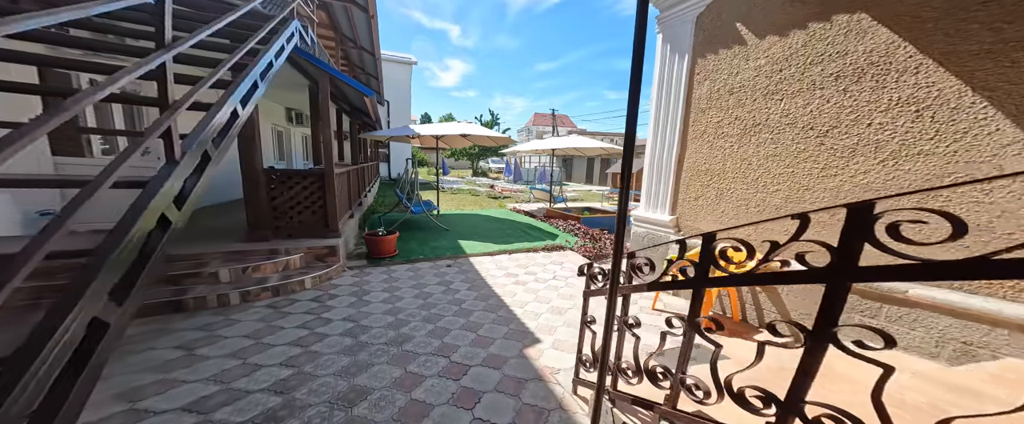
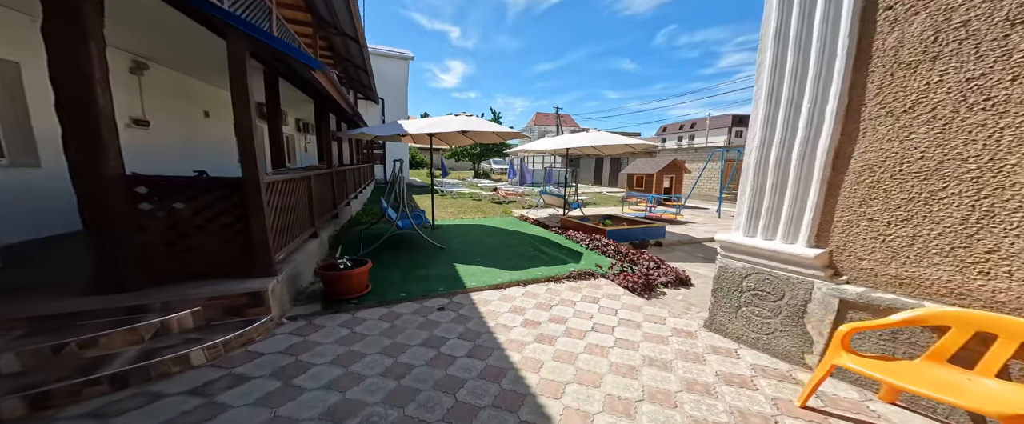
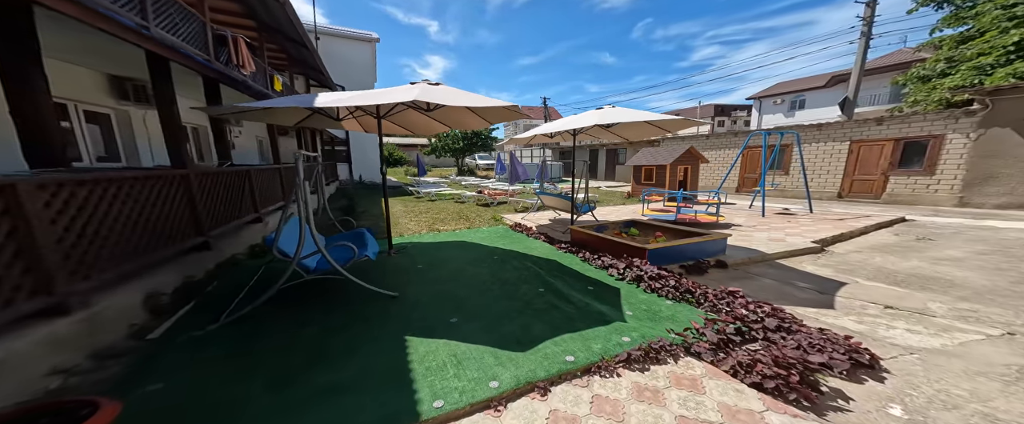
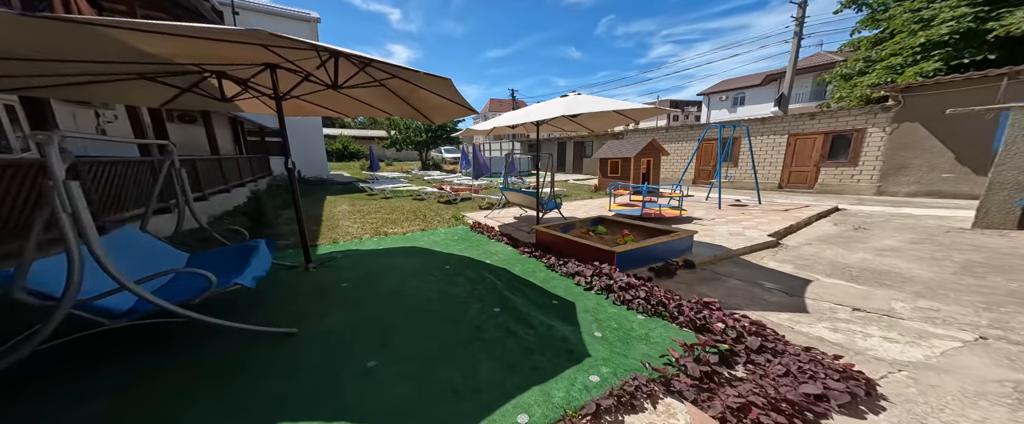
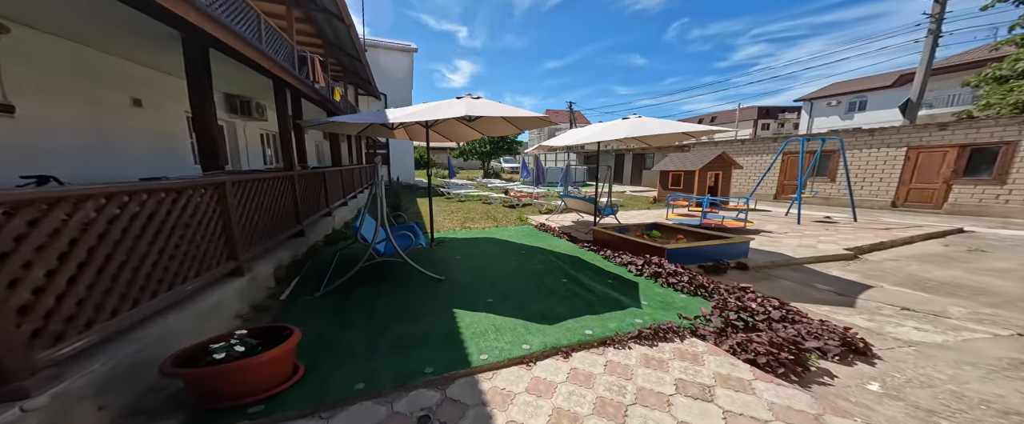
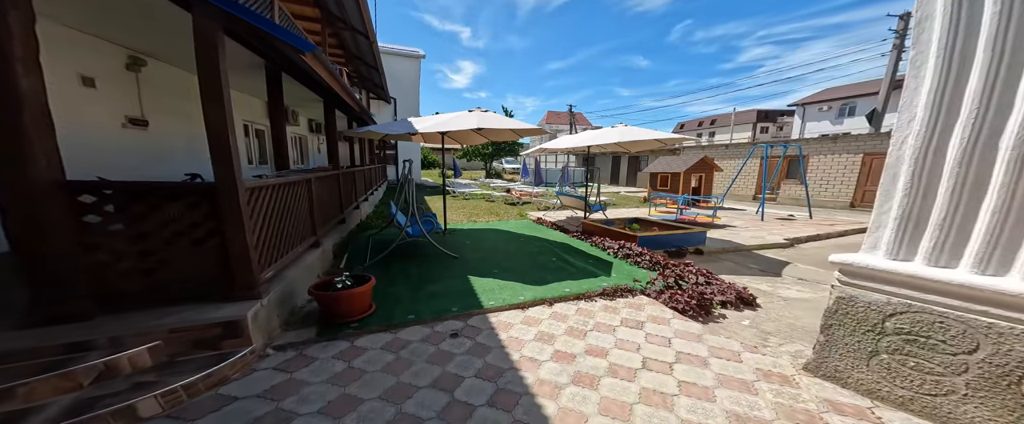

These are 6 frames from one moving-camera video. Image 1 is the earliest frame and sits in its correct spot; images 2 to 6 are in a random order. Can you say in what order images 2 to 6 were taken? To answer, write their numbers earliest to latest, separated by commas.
2, 6, 5, 3, 4
